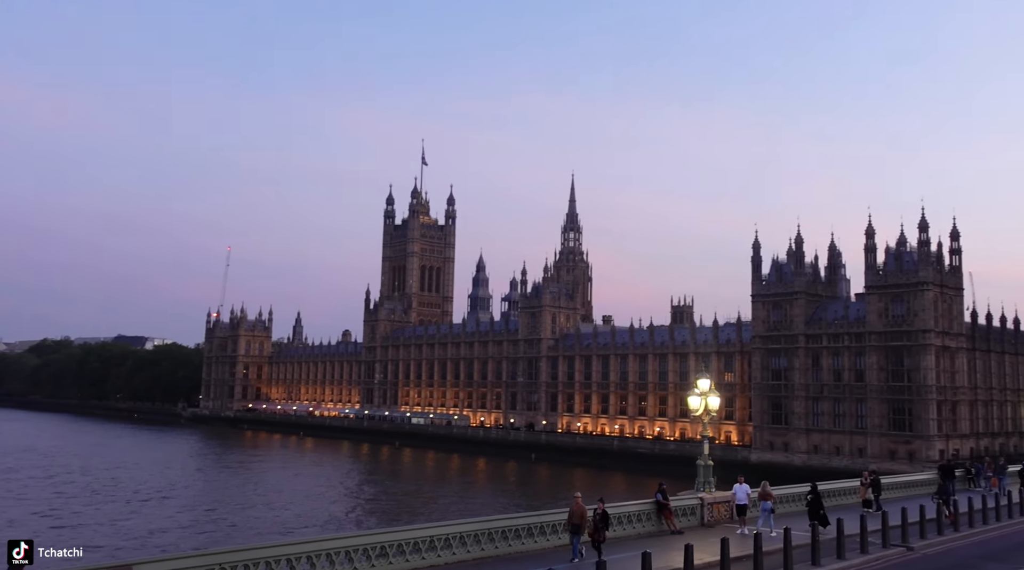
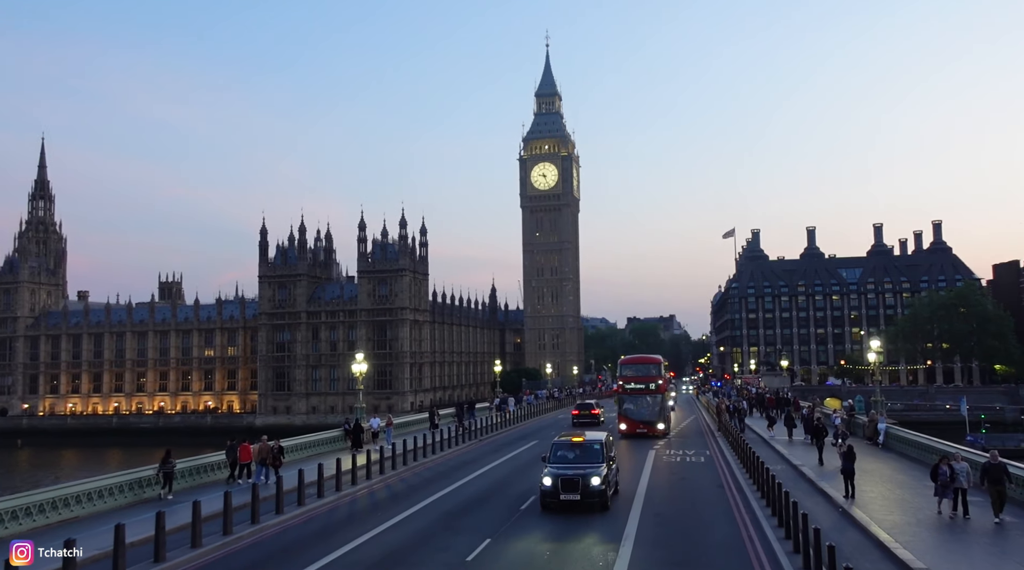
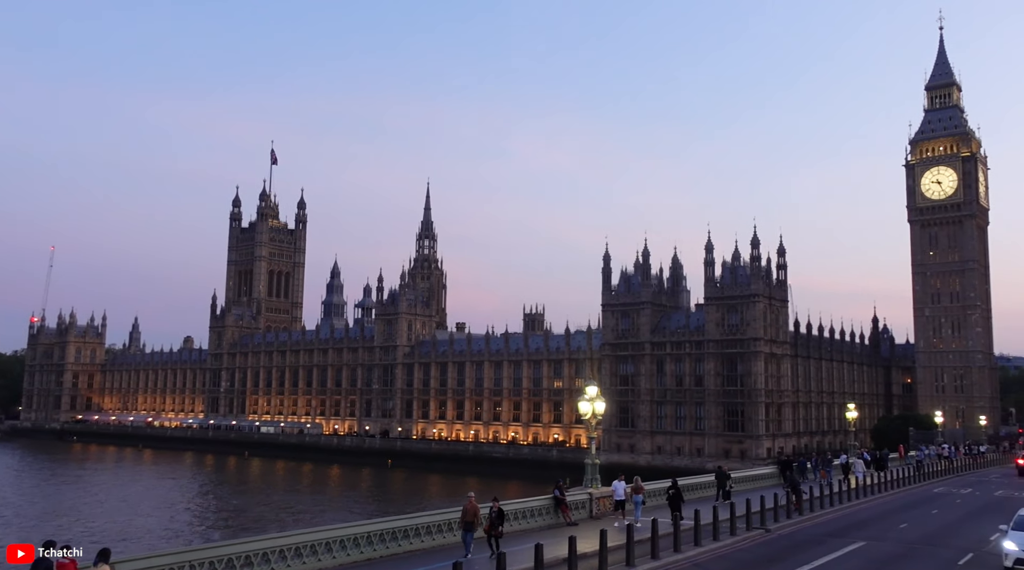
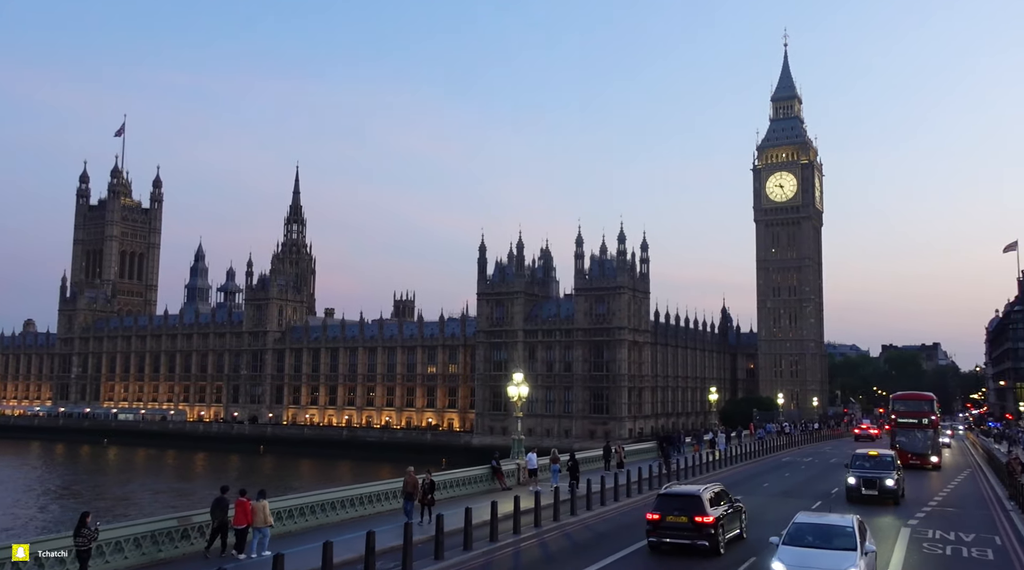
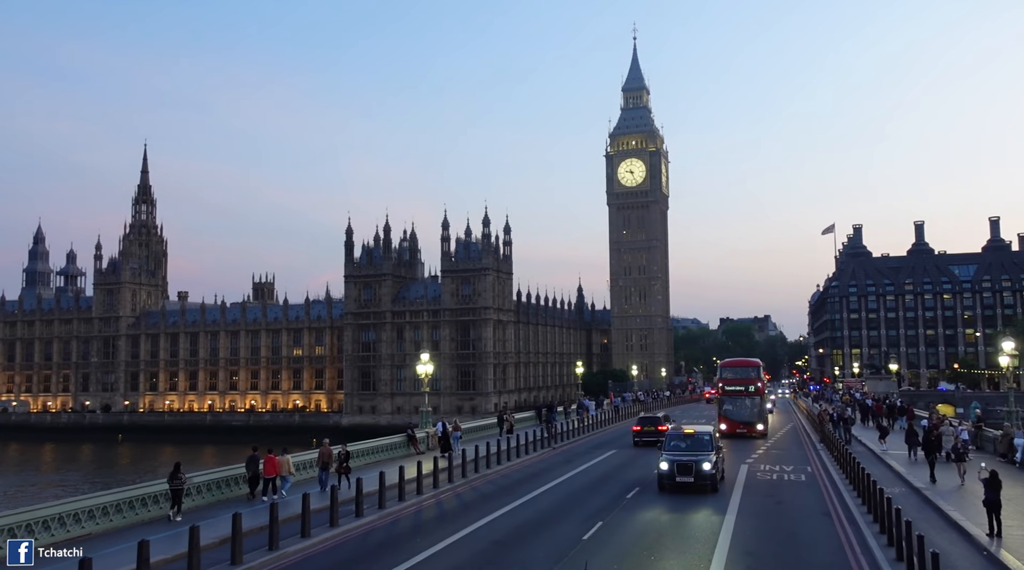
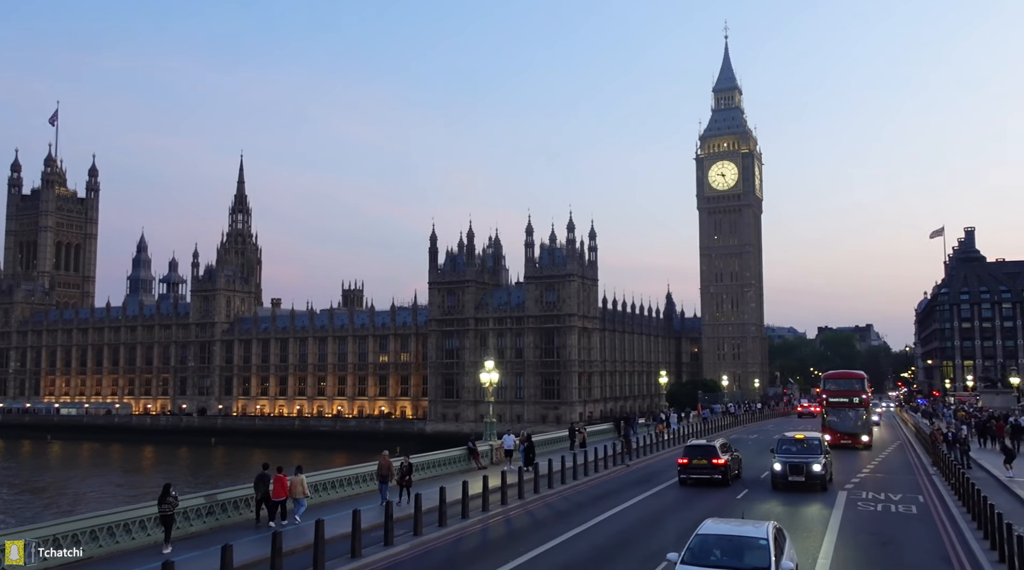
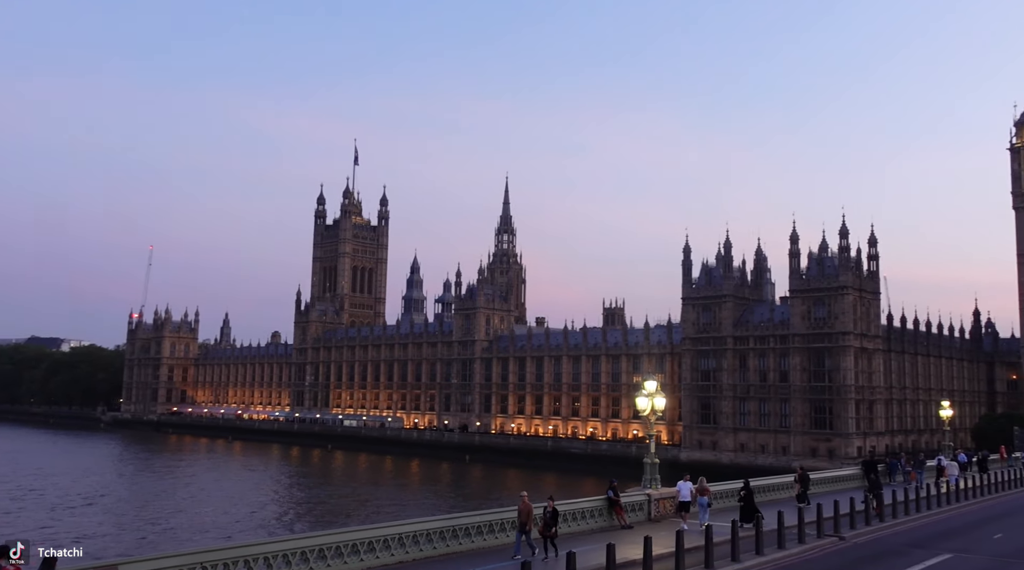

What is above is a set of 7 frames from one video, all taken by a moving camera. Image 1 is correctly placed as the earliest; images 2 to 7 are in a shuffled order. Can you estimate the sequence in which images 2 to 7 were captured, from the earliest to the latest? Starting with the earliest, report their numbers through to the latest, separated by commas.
7, 3, 4, 6, 5, 2
